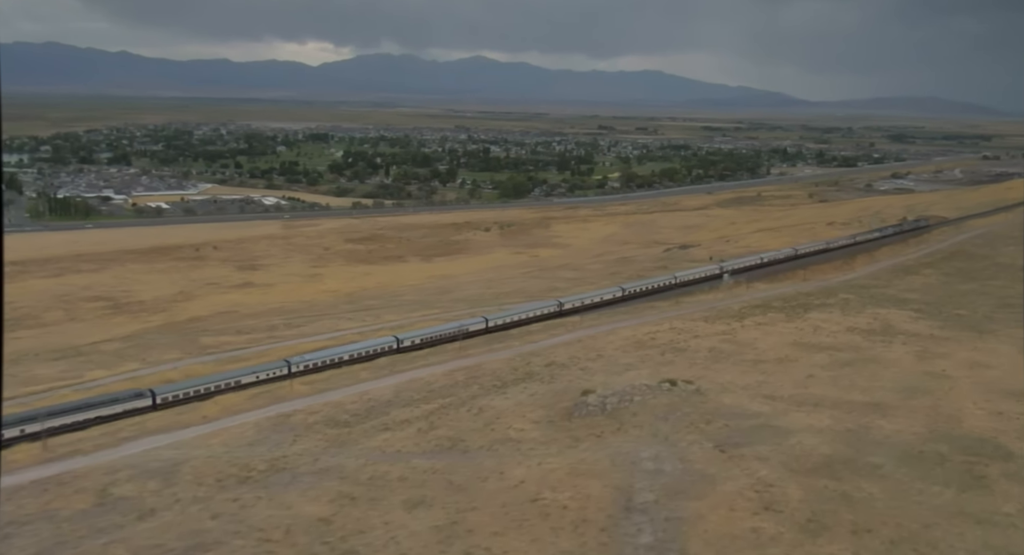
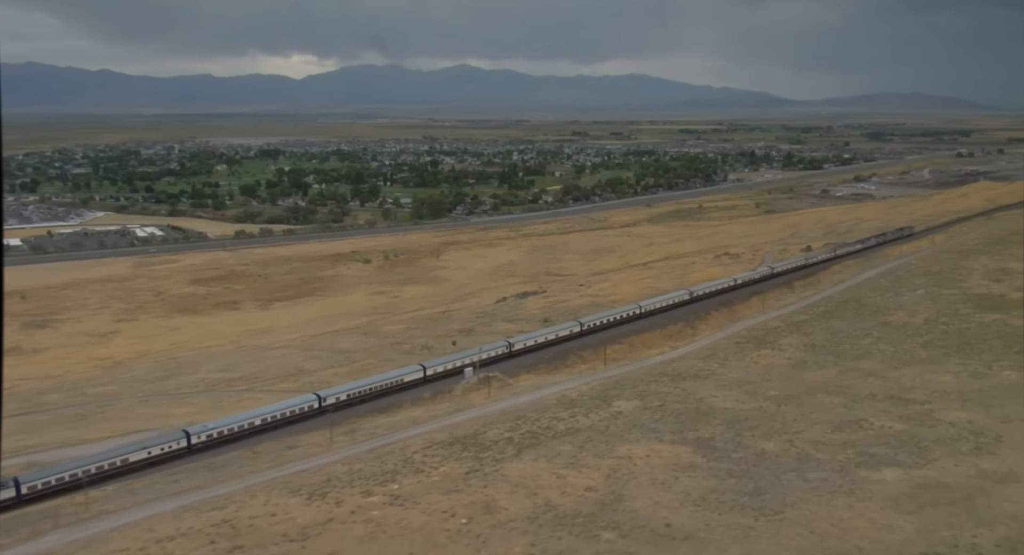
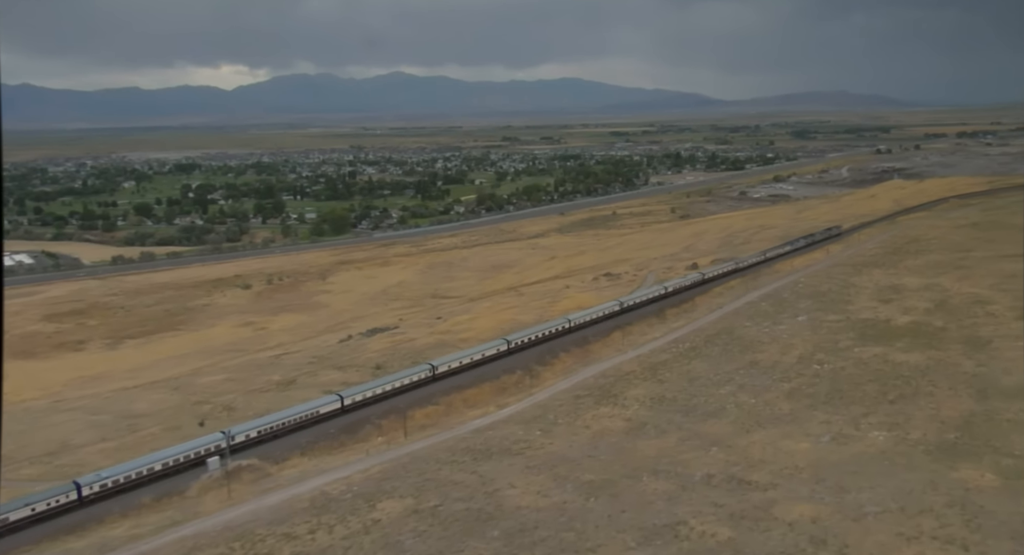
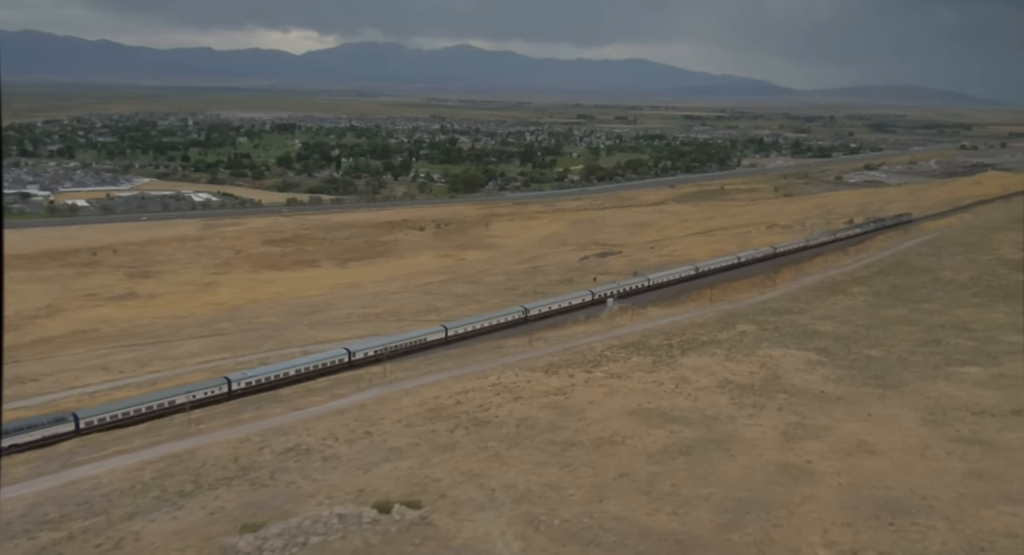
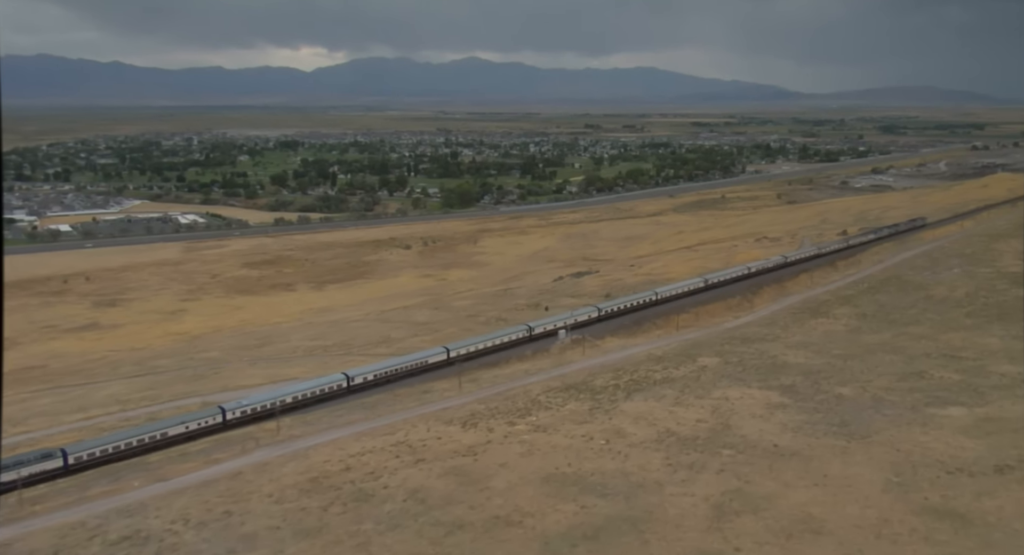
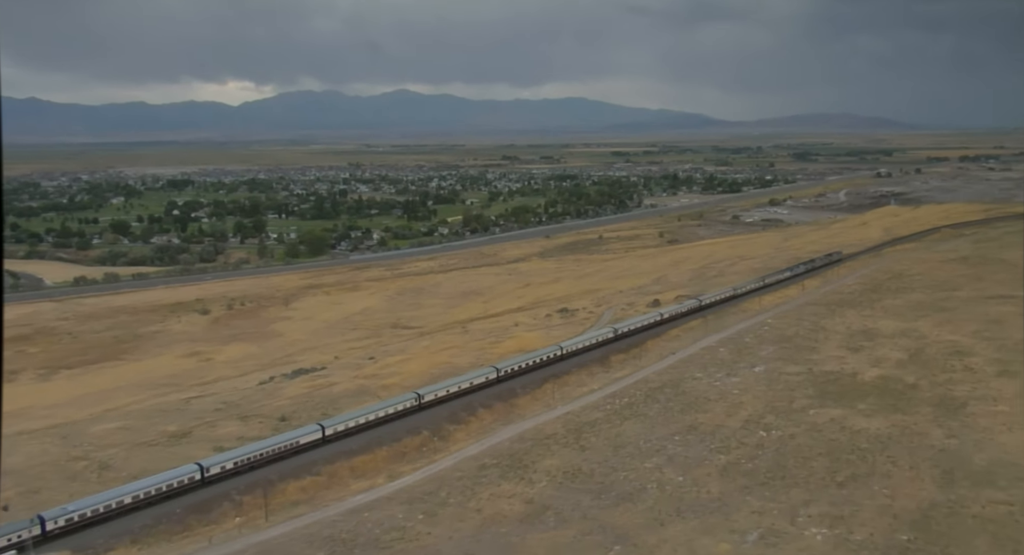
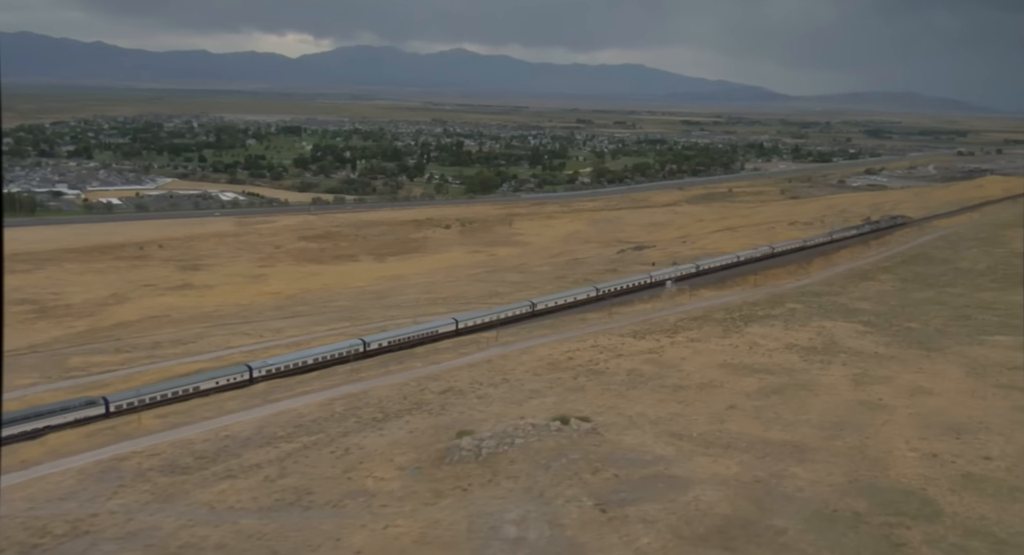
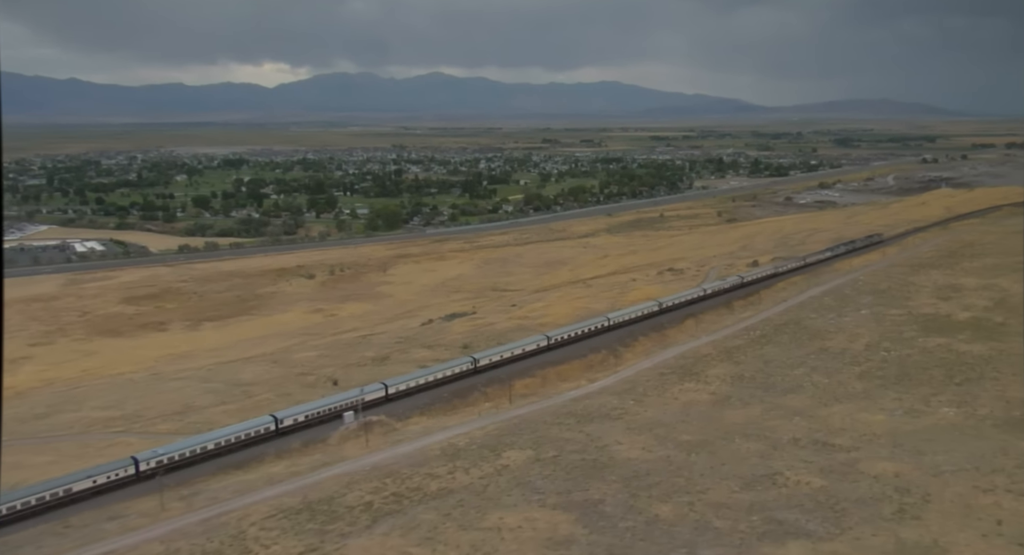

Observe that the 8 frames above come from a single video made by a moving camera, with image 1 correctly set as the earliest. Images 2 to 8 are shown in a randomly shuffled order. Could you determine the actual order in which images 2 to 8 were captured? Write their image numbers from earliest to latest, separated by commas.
7, 4, 5, 2, 8, 3, 6
